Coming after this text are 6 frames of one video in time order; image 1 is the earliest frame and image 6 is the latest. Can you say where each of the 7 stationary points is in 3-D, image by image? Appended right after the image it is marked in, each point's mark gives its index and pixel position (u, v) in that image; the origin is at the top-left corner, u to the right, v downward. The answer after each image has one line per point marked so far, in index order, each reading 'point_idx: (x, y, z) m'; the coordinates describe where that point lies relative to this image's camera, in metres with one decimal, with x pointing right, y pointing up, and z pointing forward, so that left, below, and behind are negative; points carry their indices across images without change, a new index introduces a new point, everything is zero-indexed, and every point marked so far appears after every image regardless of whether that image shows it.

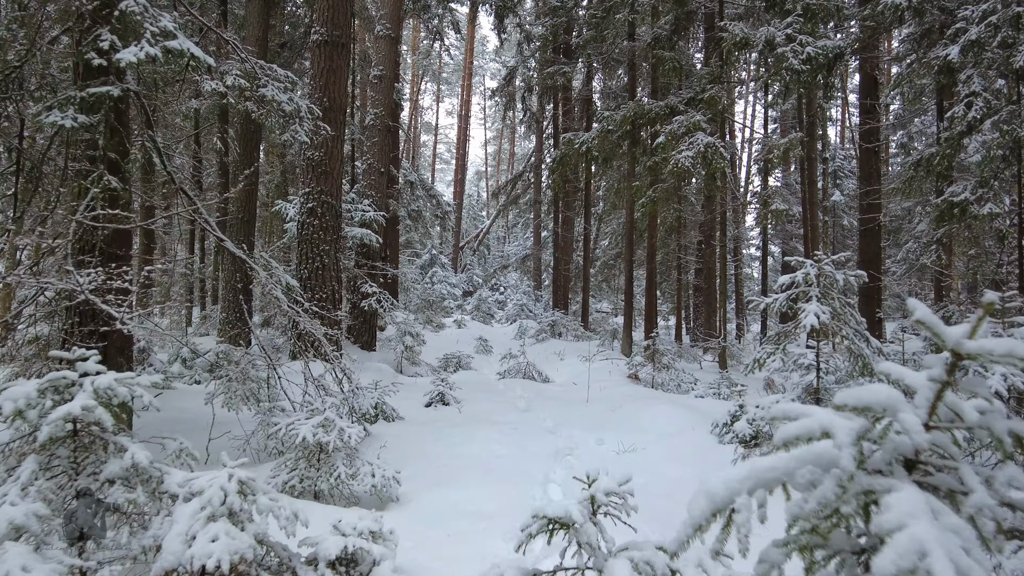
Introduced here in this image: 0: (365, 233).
0: (-1.9, +0.7, +8.5) m
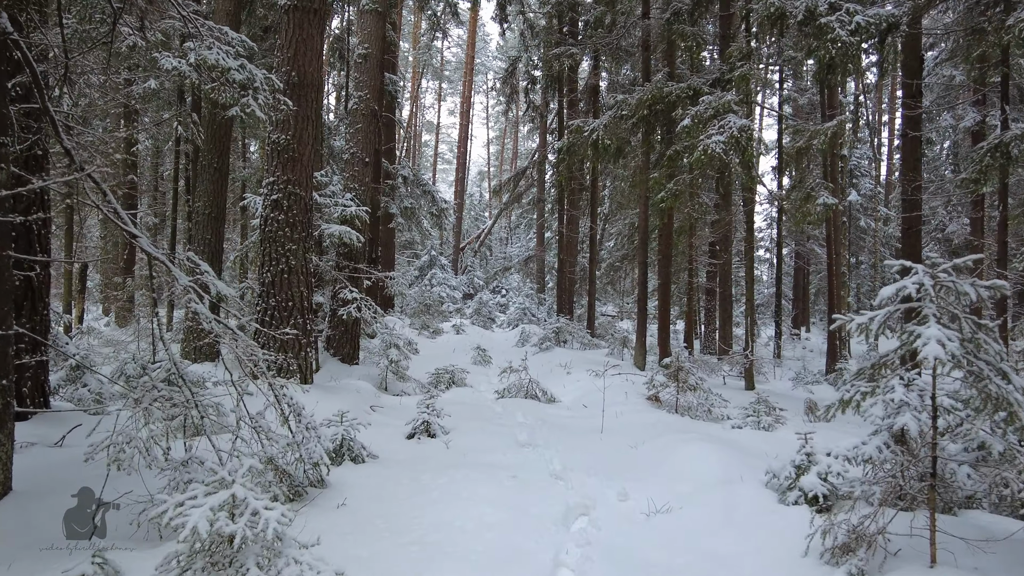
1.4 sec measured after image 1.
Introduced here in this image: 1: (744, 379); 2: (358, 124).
0: (-1.9, +0.7, +7.4) m
1: (+3.2, -1.3, +9.1) m
2: (-2.1, +2.2, +8.7) m
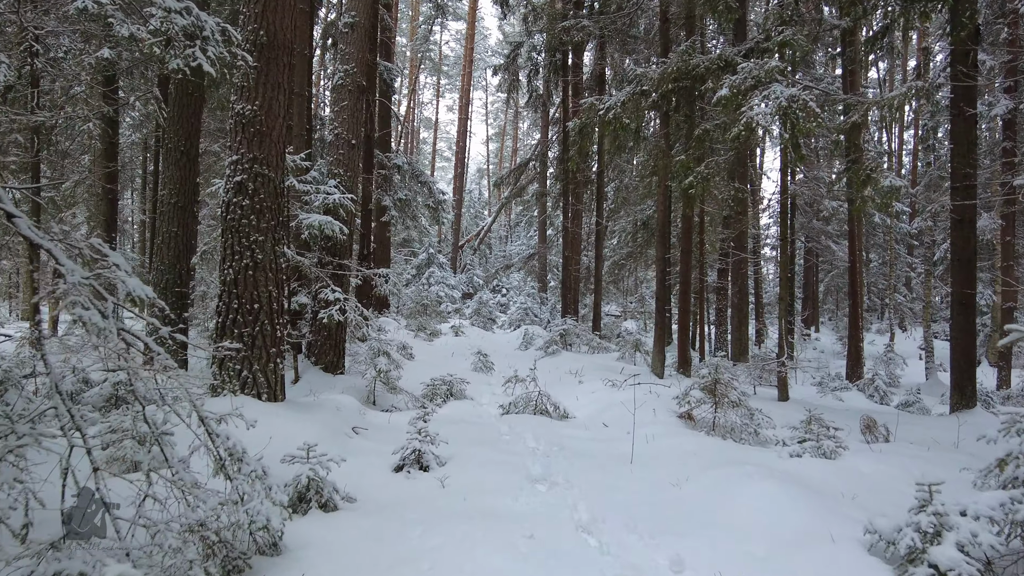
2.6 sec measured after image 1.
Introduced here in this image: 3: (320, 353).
0: (-1.8, +0.7, +6.4) m
1: (+3.3, -1.3, +8.1) m
2: (-2.0, +2.2, +7.7) m
3: (-2.1, -0.7, +7.2) m
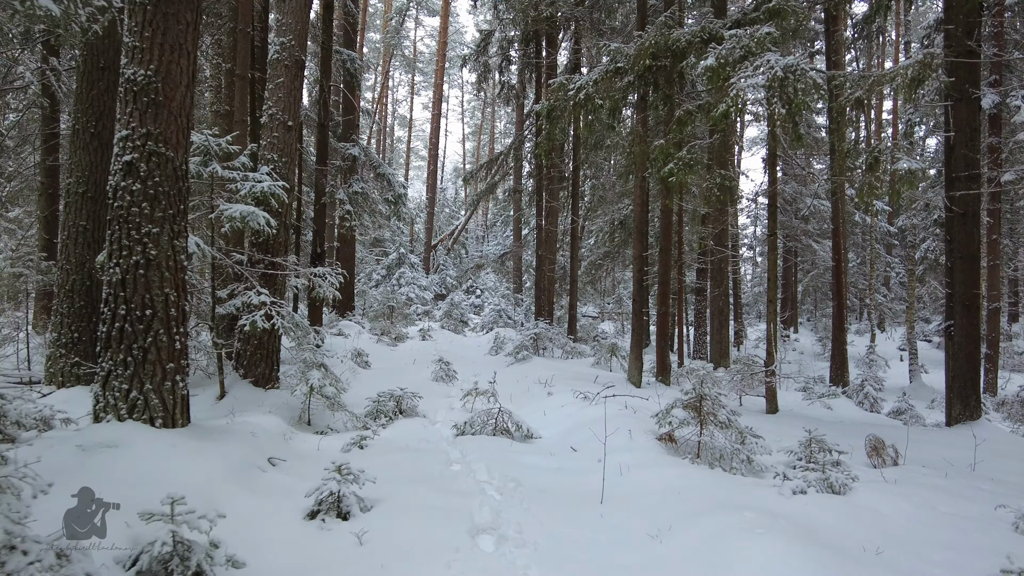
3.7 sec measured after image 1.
0: (-2.2, +0.6, +5.5) m
1: (+2.8, -1.3, +7.4) m
2: (-2.4, +2.2, +6.8) m
3: (-2.5, -0.7, +6.3) m
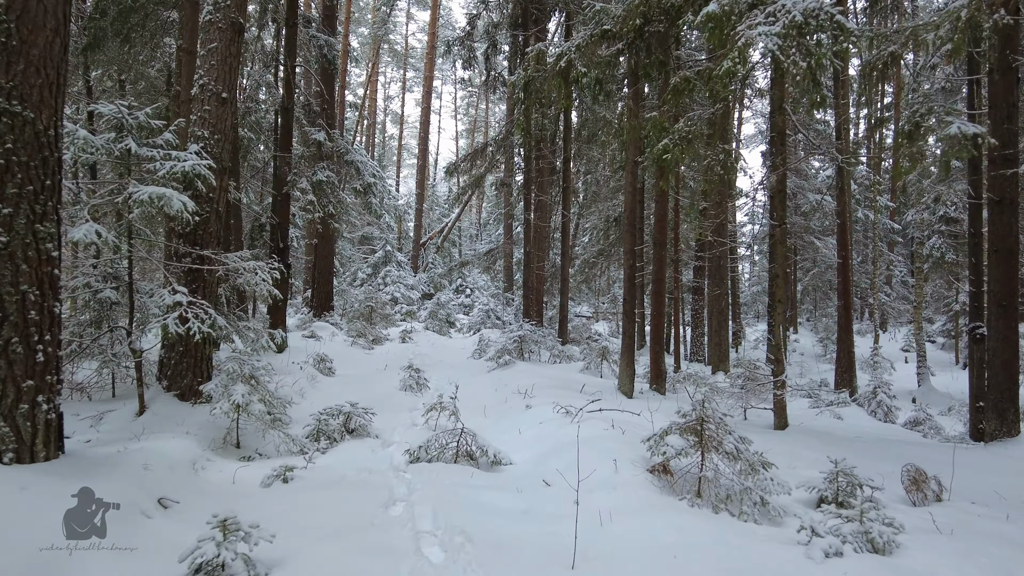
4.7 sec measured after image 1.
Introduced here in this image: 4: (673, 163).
0: (-2.5, +0.7, +4.6) m
1: (+2.6, -1.2, +6.5) m
2: (-2.7, +2.2, +5.9) m
3: (-2.8, -0.7, +5.4) m
4: (+1.5, +1.1, +5.9) m
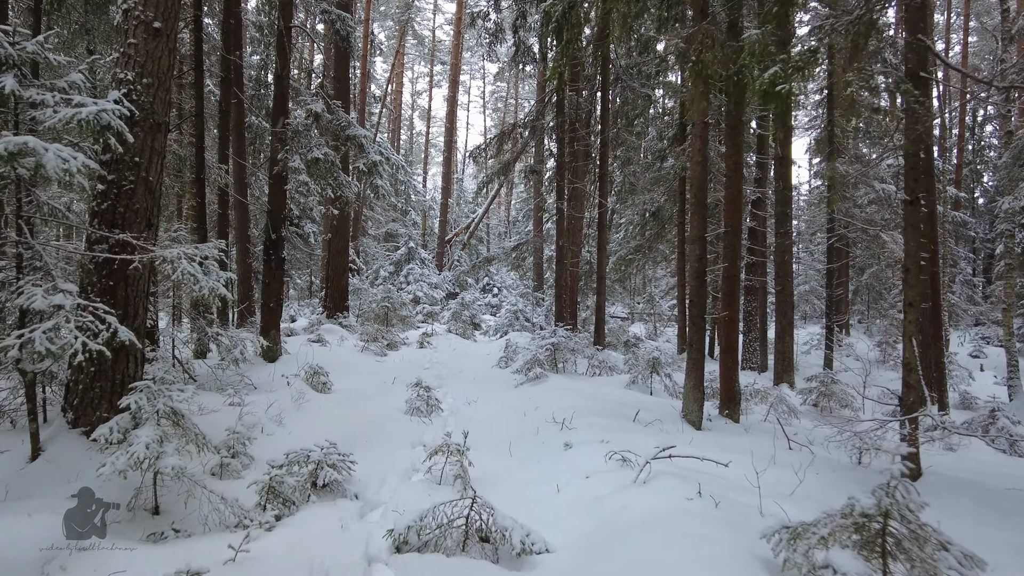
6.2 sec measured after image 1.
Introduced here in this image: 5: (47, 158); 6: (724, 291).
0: (-2.3, +0.7, +3.1) m
1: (+2.8, -1.2, +4.8) m
2: (-2.4, +2.2, +4.4) m
3: (-2.5, -0.7, +3.9) m
4: (+1.7, +1.1, +4.3) m
5: (-2.2, +0.6, +3.1) m
6: (+2.1, 0.0, +6.5) m
